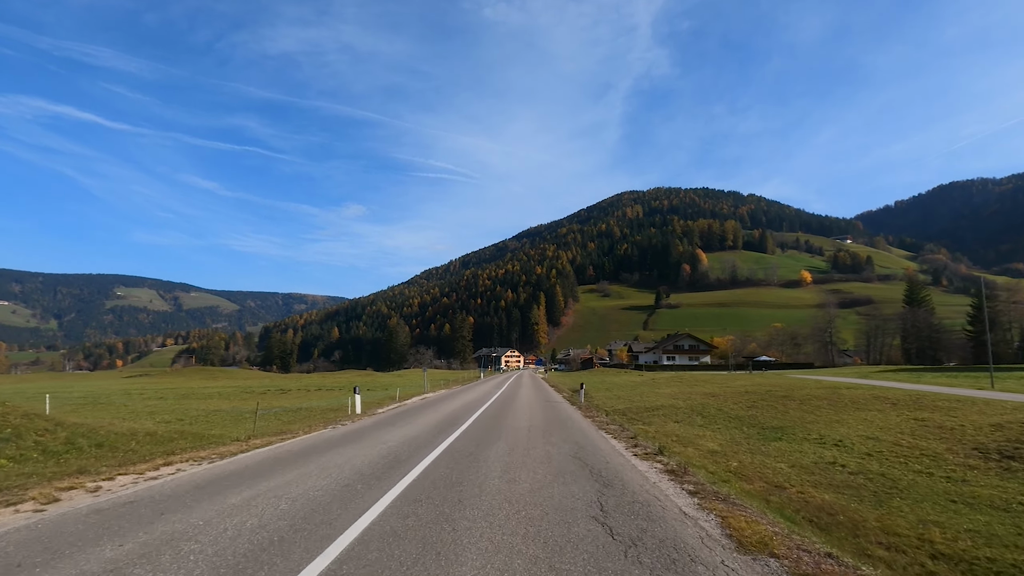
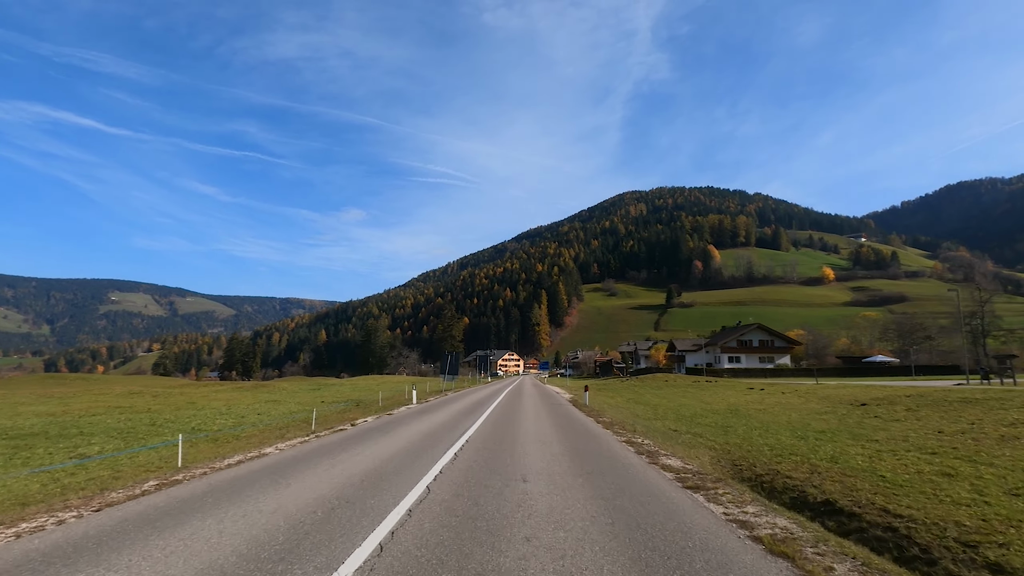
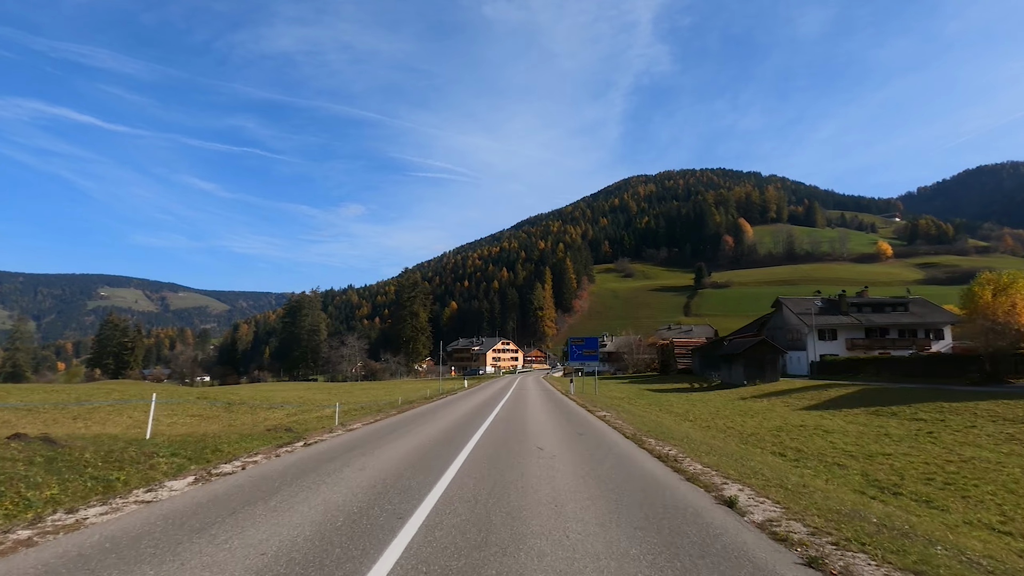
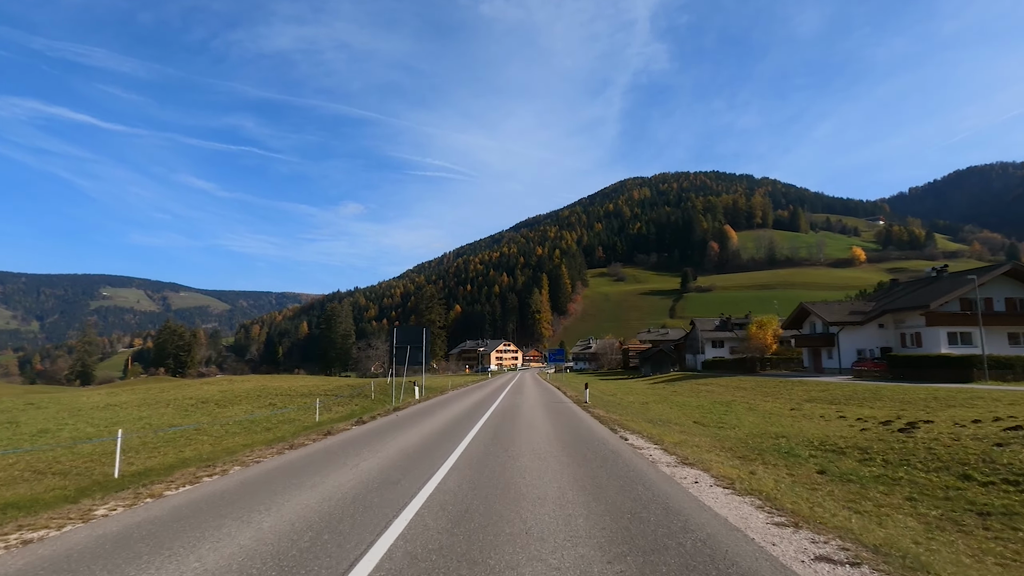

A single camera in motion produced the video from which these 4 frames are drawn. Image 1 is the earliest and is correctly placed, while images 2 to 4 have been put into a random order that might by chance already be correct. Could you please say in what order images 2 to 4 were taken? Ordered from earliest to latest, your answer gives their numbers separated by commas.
2, 4, 3
